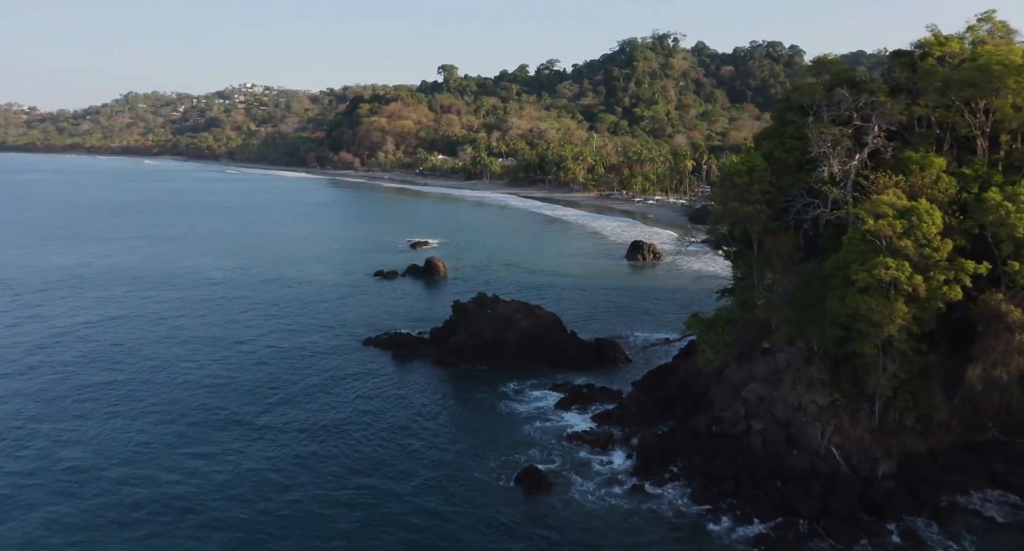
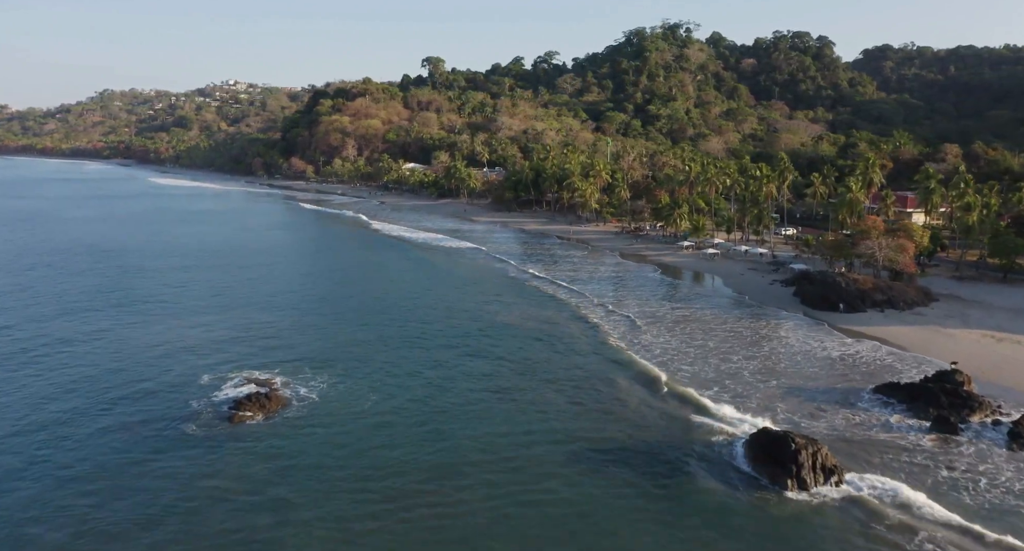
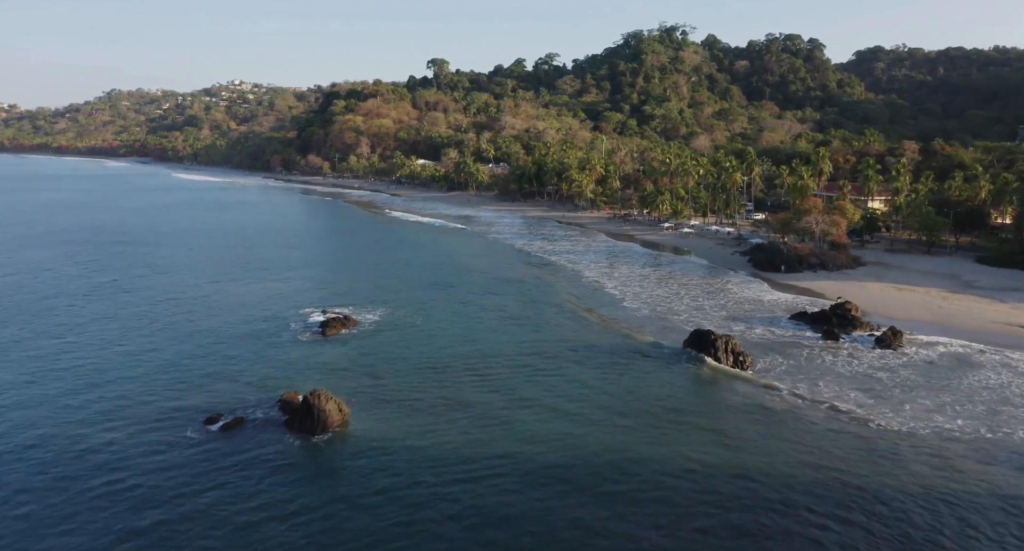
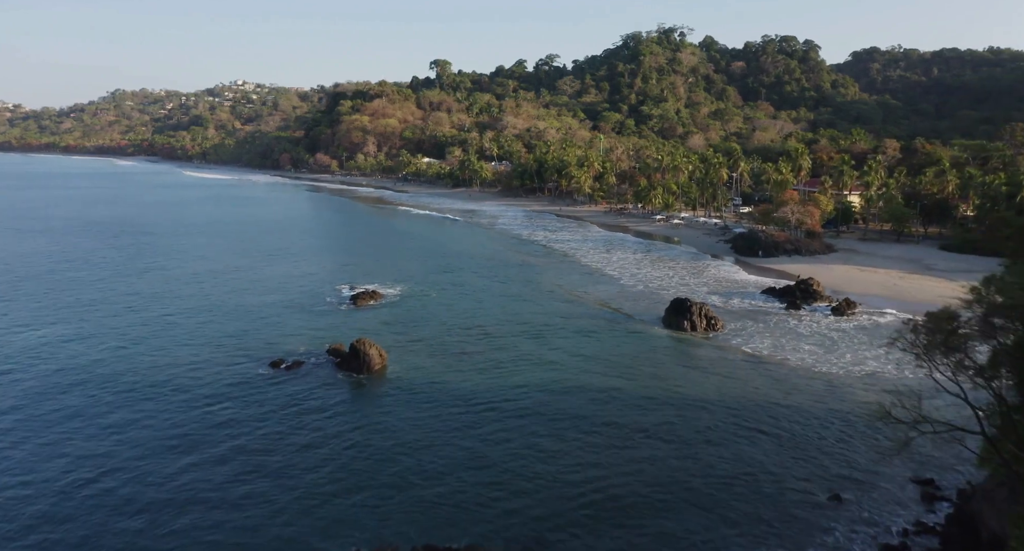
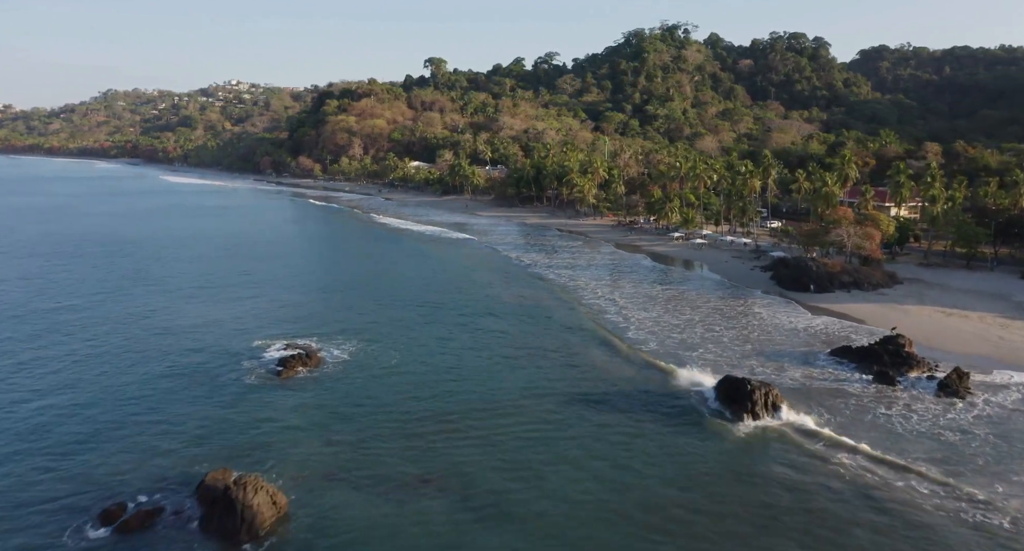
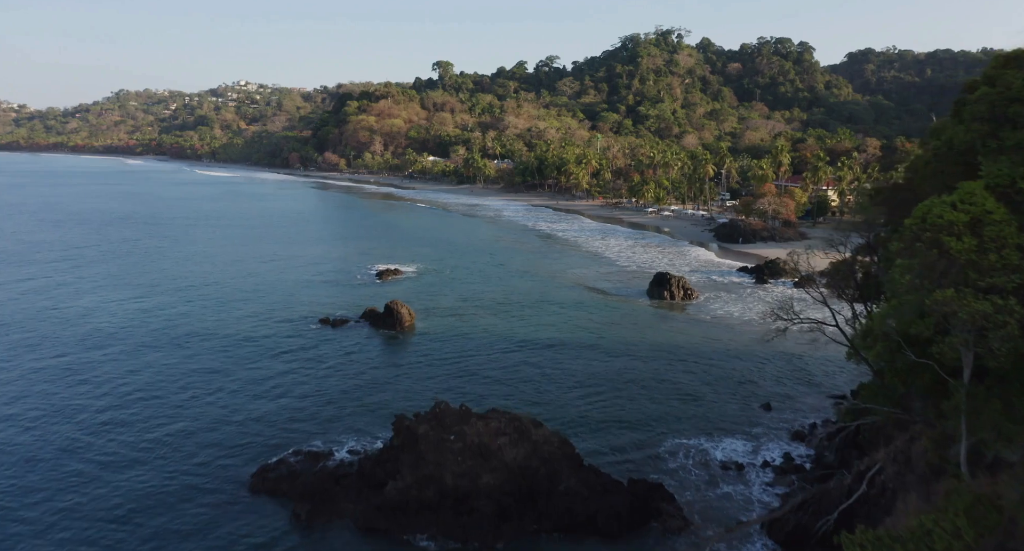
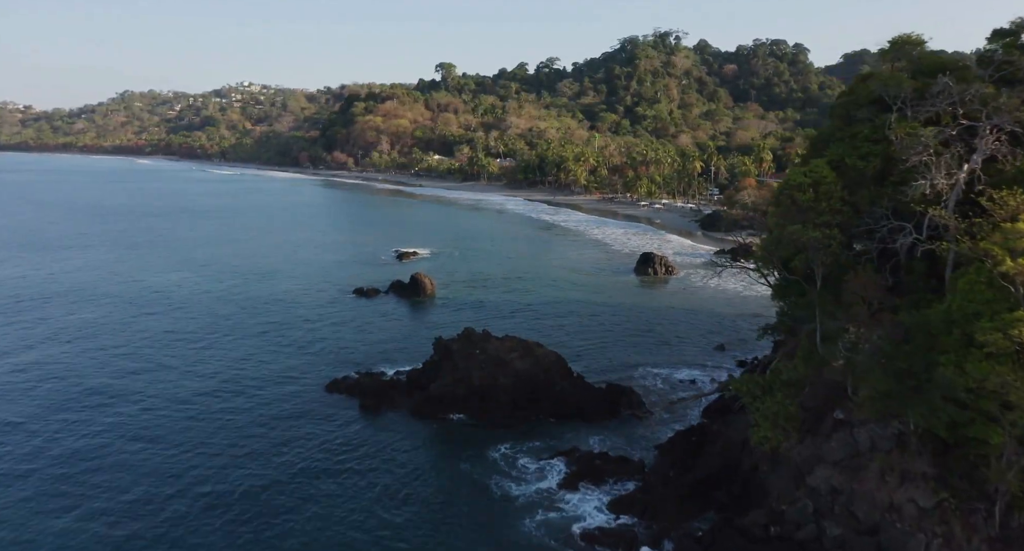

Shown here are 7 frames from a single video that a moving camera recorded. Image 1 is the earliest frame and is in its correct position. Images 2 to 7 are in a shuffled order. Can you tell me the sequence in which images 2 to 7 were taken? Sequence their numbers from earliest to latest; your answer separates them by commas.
7, 6, 4, 3, 5, 2
